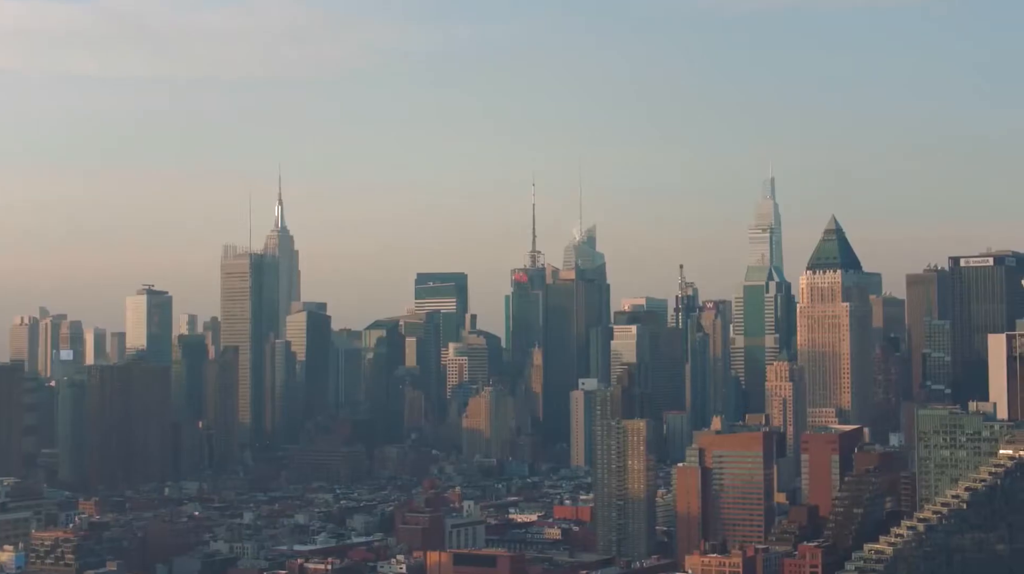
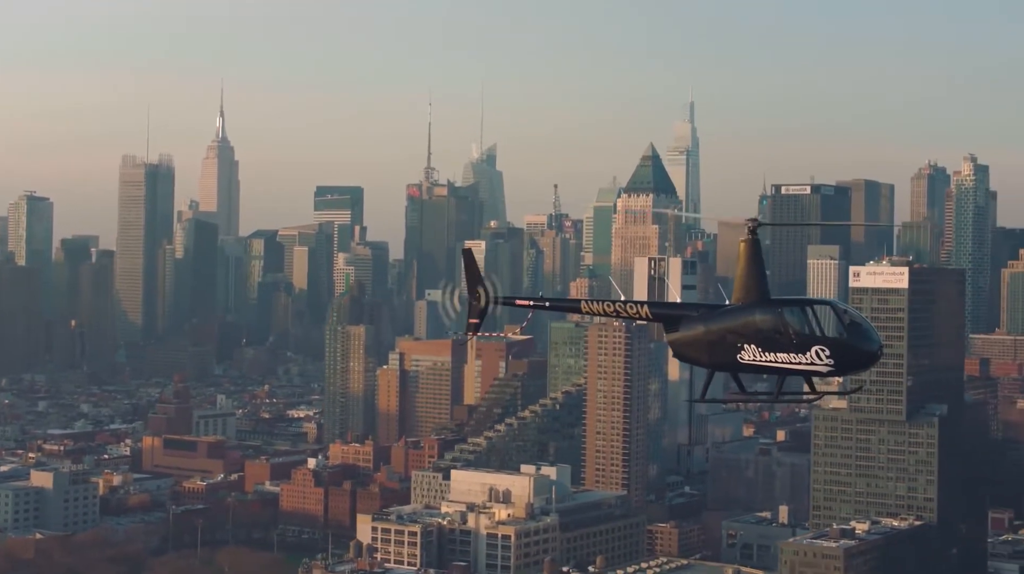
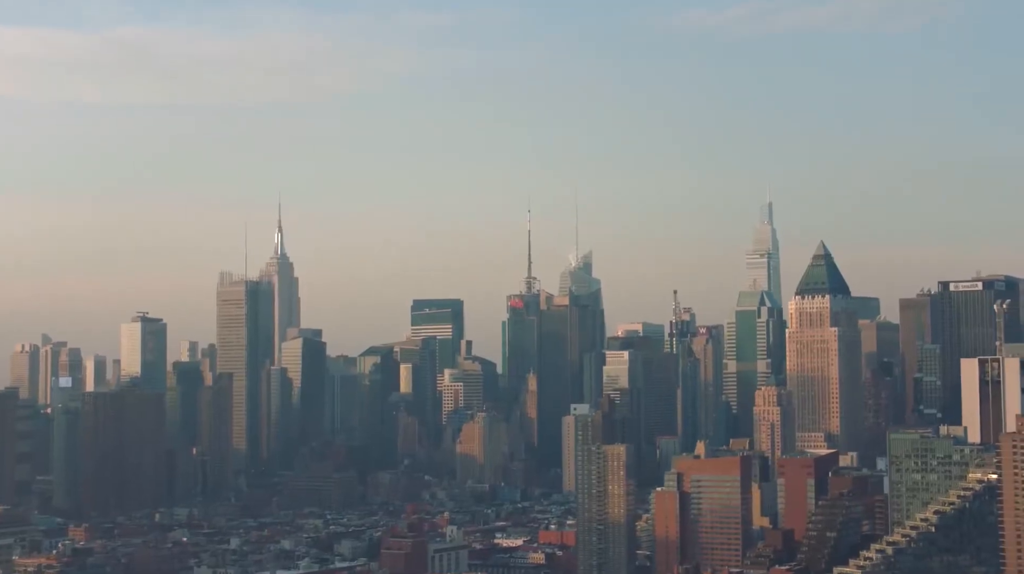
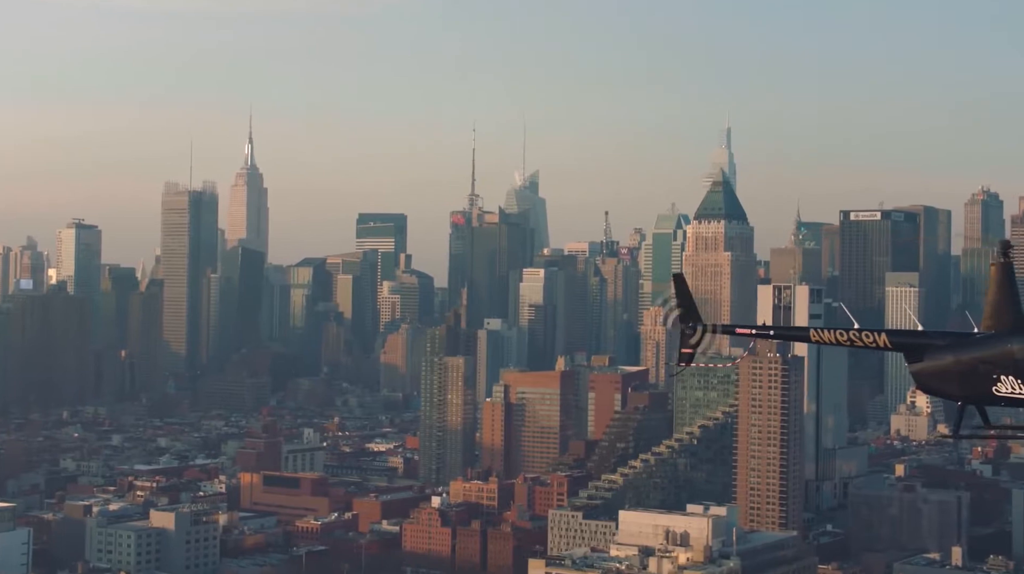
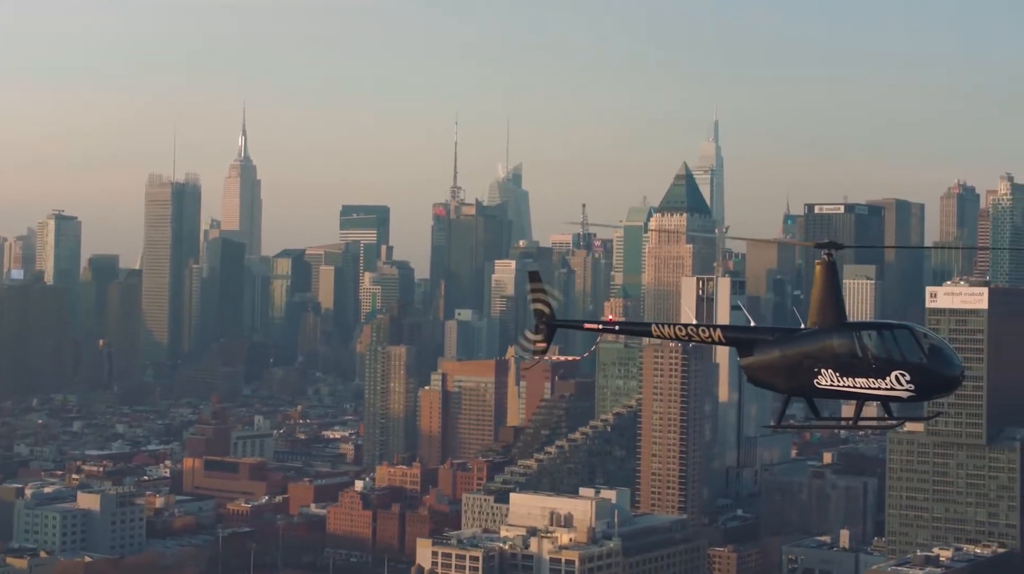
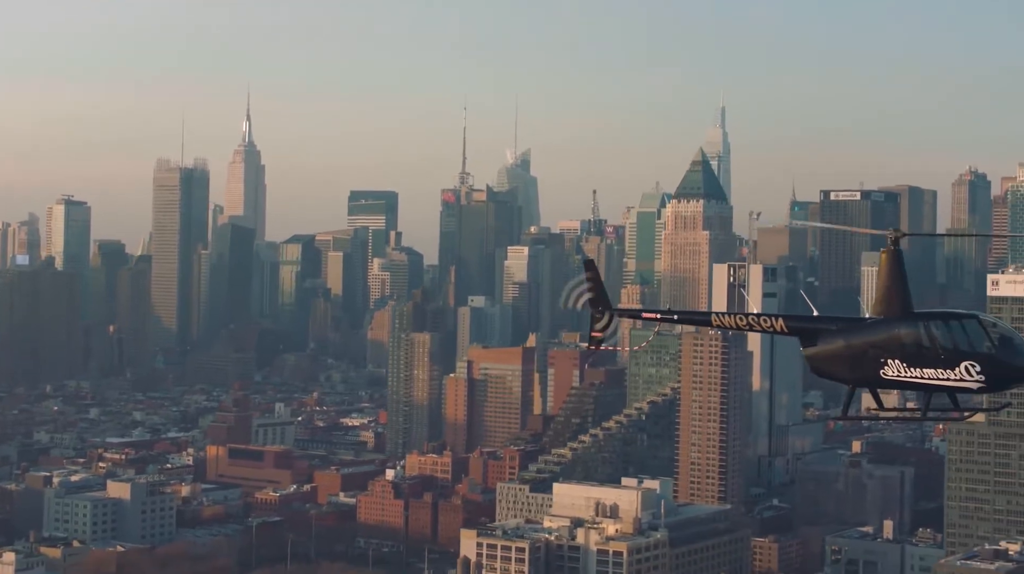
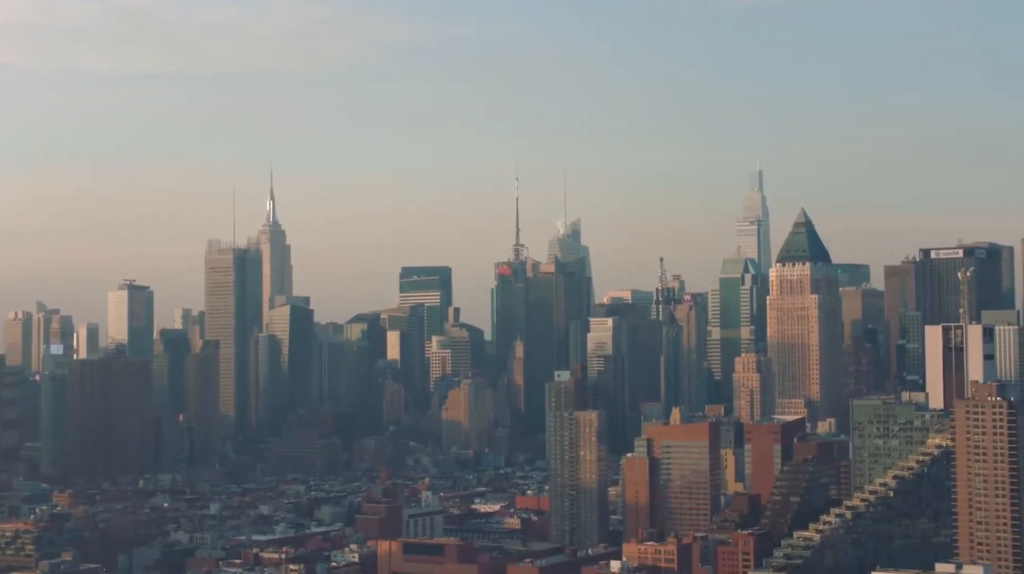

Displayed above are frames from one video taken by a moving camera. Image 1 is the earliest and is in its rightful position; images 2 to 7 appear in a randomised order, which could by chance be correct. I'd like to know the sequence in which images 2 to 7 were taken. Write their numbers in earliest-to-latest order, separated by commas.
3, 7, 4, 6, 5, 2
